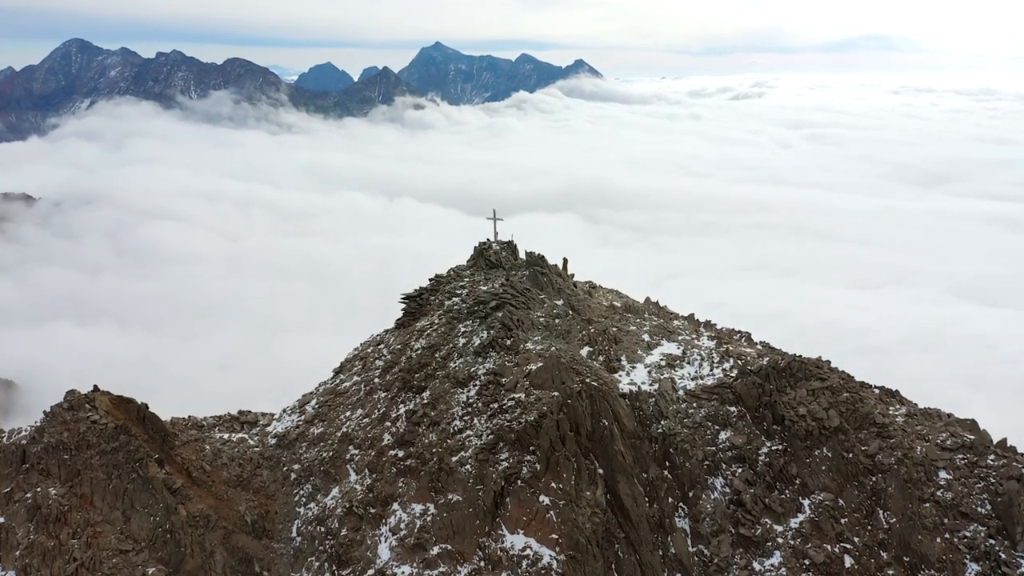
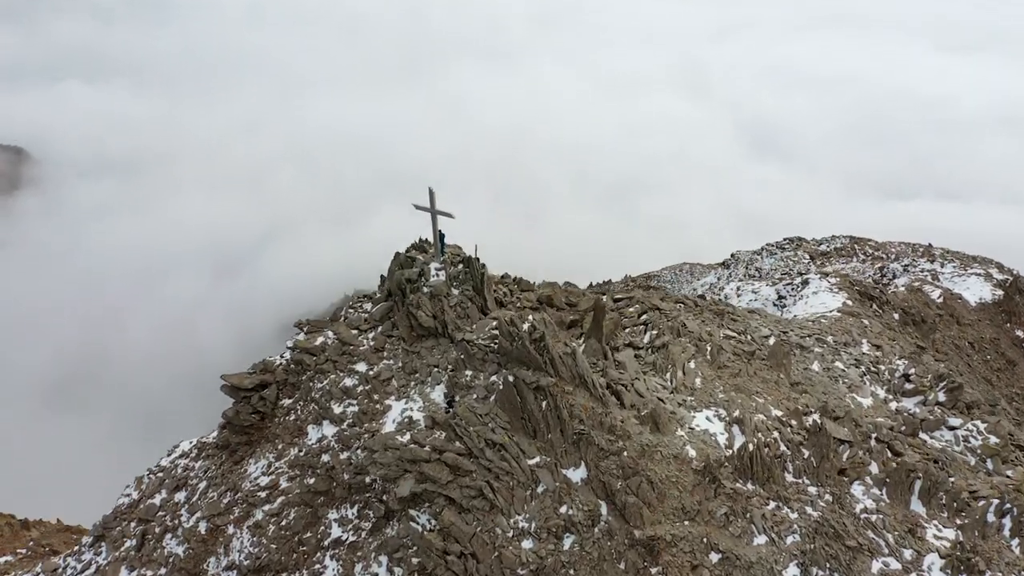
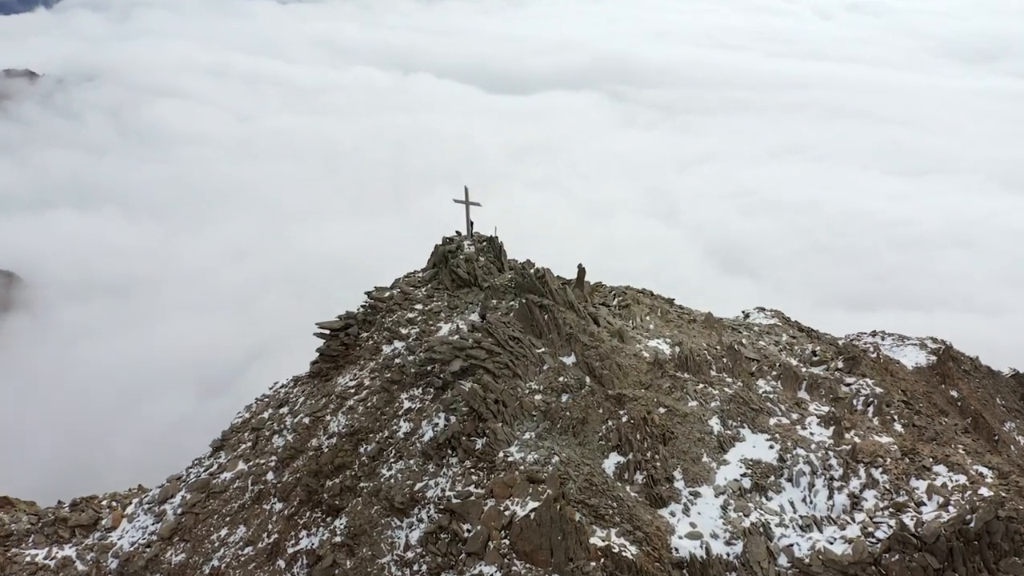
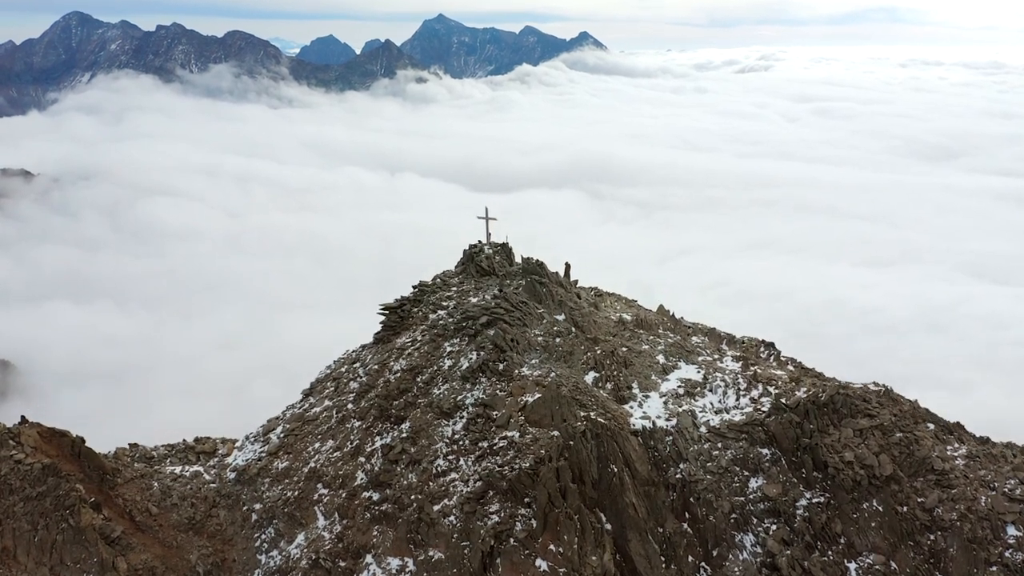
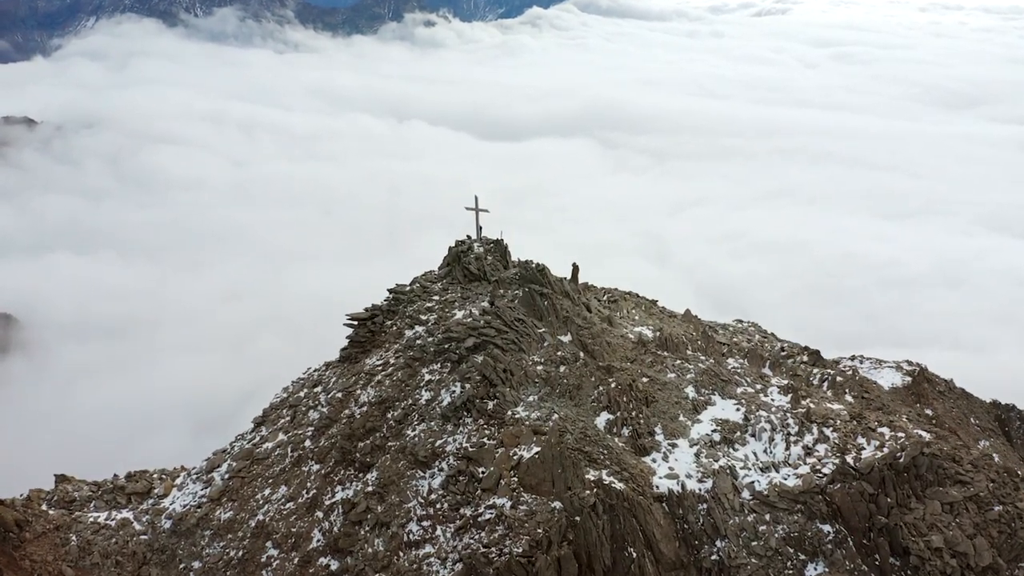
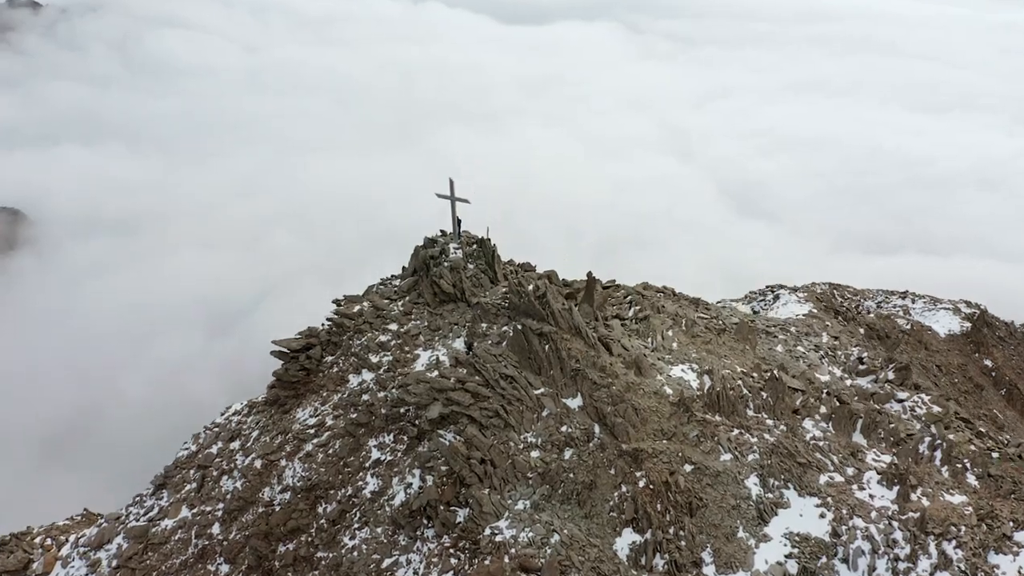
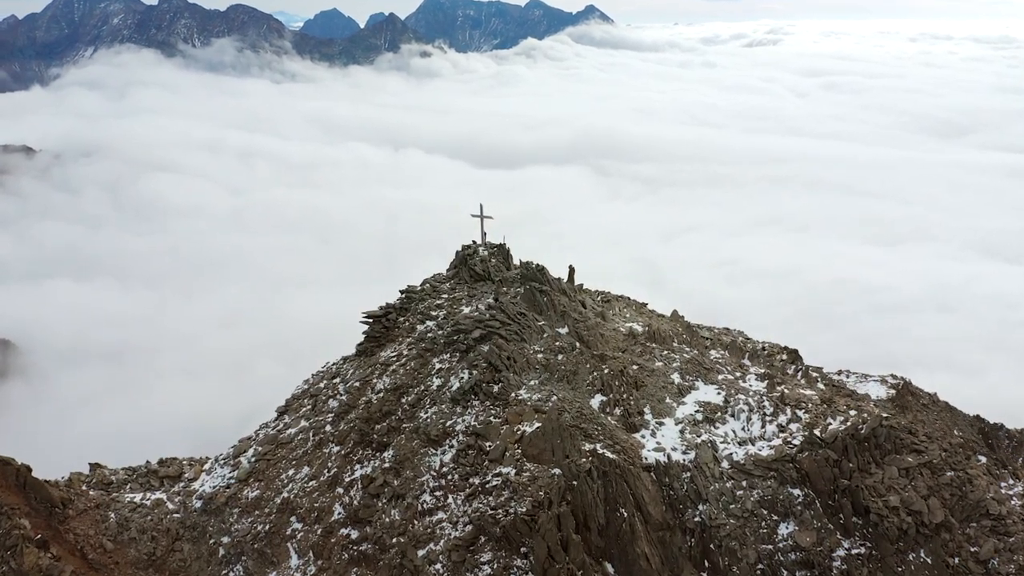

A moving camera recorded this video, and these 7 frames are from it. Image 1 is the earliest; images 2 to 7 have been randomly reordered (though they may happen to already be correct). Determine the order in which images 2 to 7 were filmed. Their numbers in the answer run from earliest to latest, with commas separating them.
4, 7, 5, 3, 6, 2
